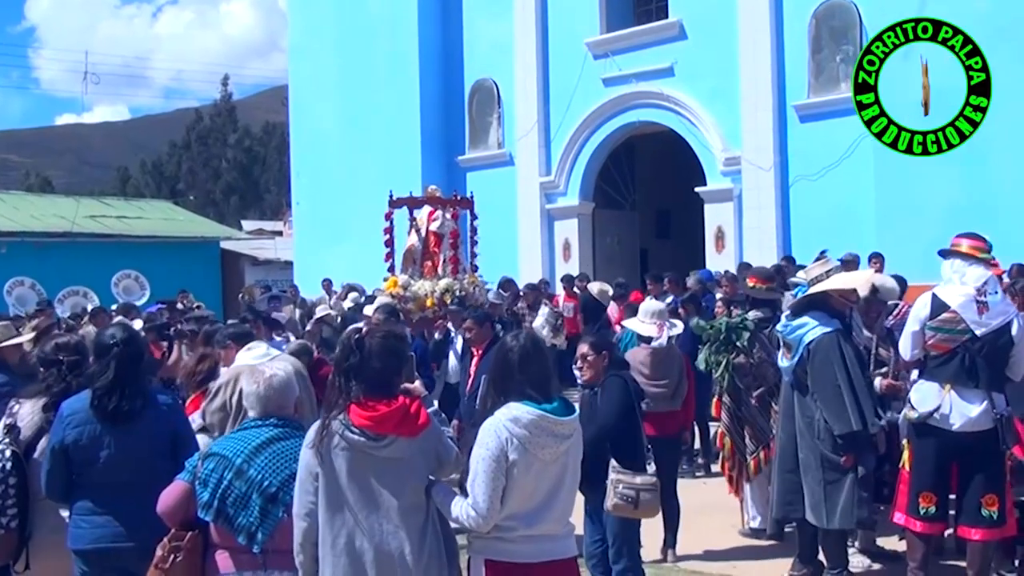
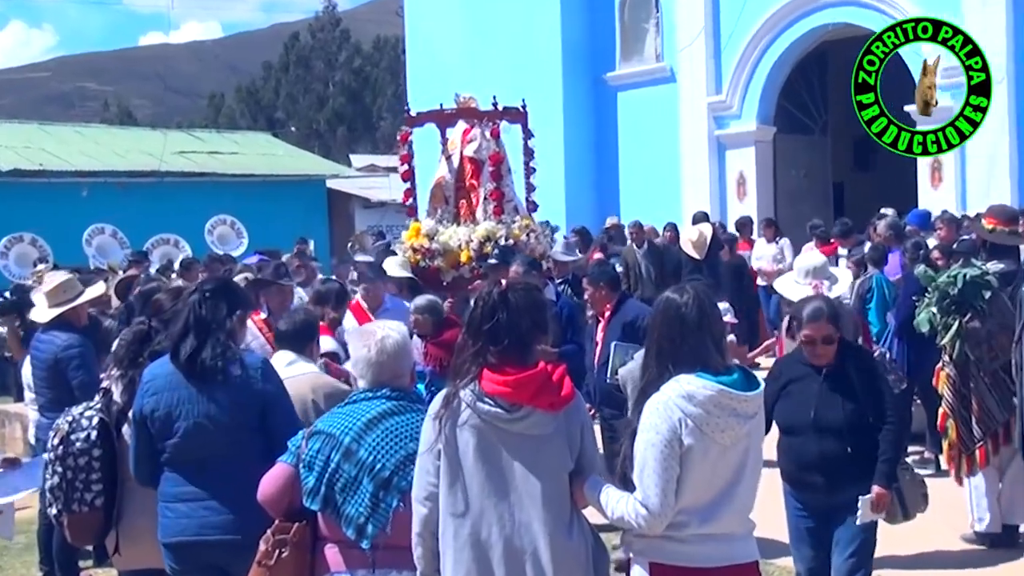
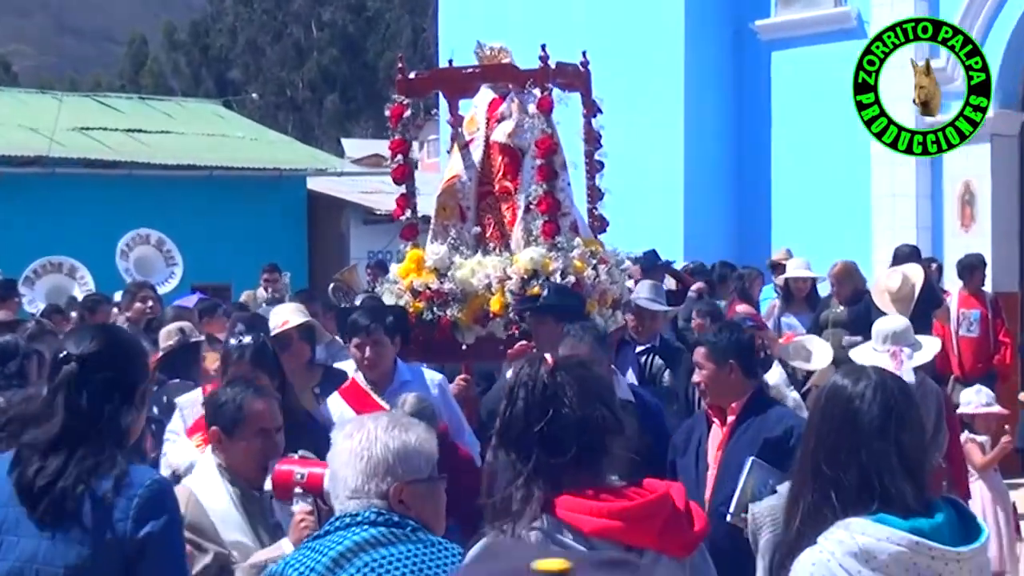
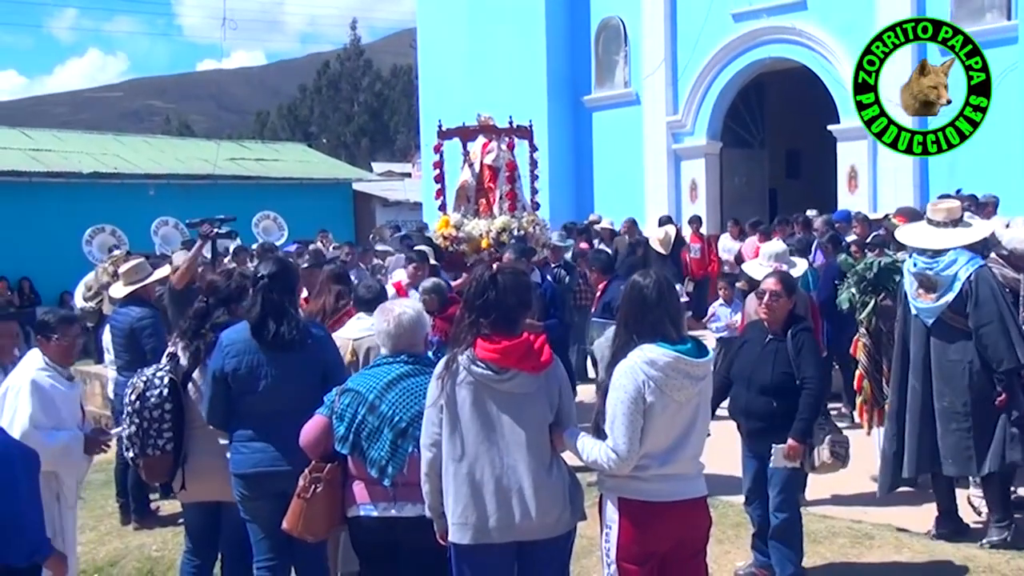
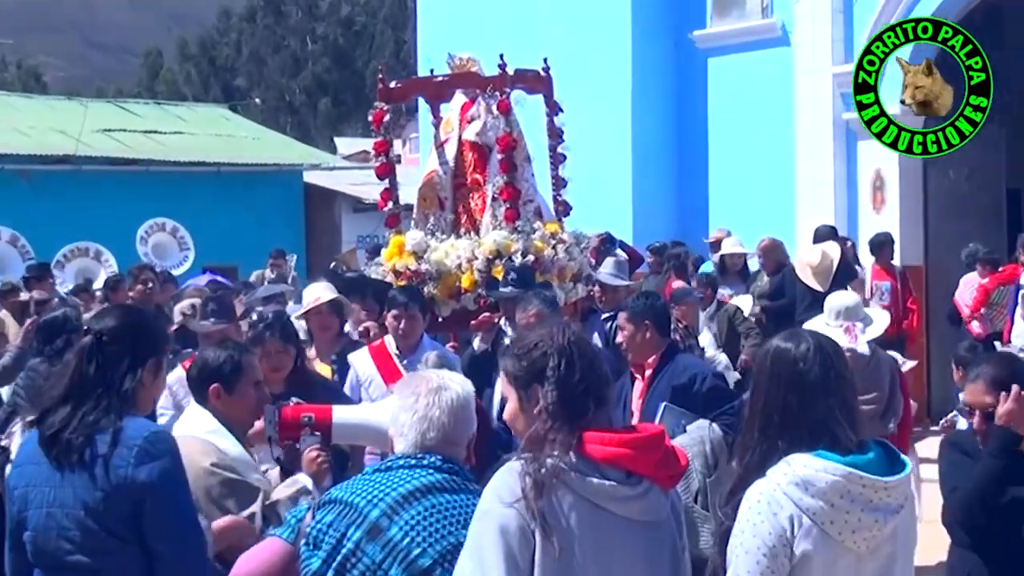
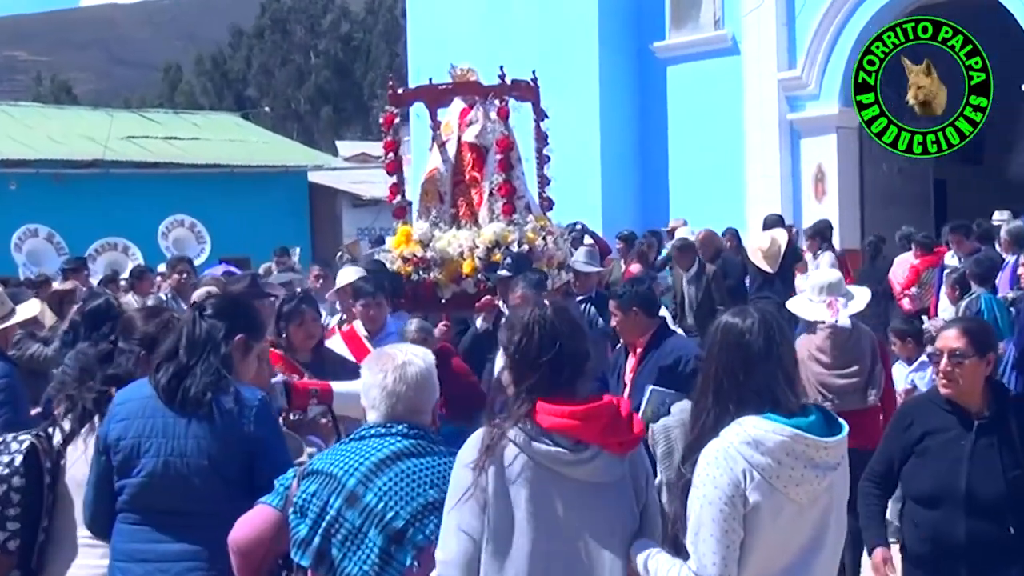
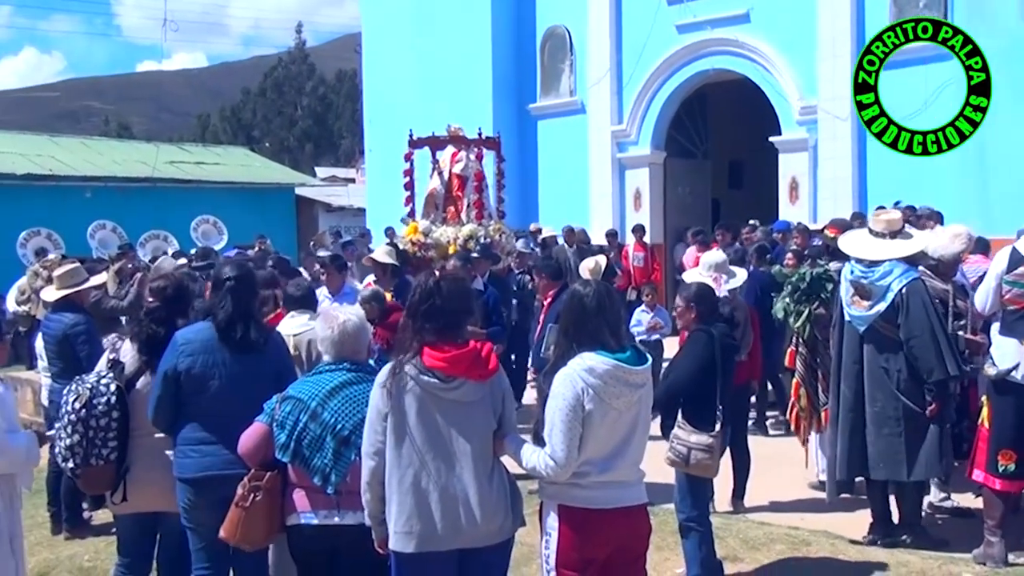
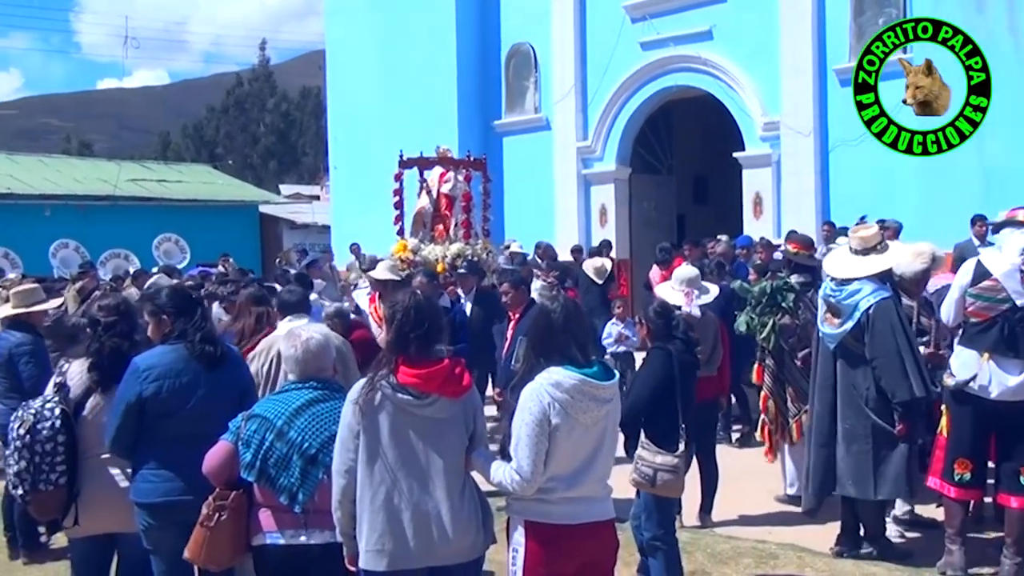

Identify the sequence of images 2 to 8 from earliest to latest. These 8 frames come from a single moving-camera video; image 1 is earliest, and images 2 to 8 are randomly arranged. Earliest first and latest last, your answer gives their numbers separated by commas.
8, 7, 4, 2, 6, 5, 3
